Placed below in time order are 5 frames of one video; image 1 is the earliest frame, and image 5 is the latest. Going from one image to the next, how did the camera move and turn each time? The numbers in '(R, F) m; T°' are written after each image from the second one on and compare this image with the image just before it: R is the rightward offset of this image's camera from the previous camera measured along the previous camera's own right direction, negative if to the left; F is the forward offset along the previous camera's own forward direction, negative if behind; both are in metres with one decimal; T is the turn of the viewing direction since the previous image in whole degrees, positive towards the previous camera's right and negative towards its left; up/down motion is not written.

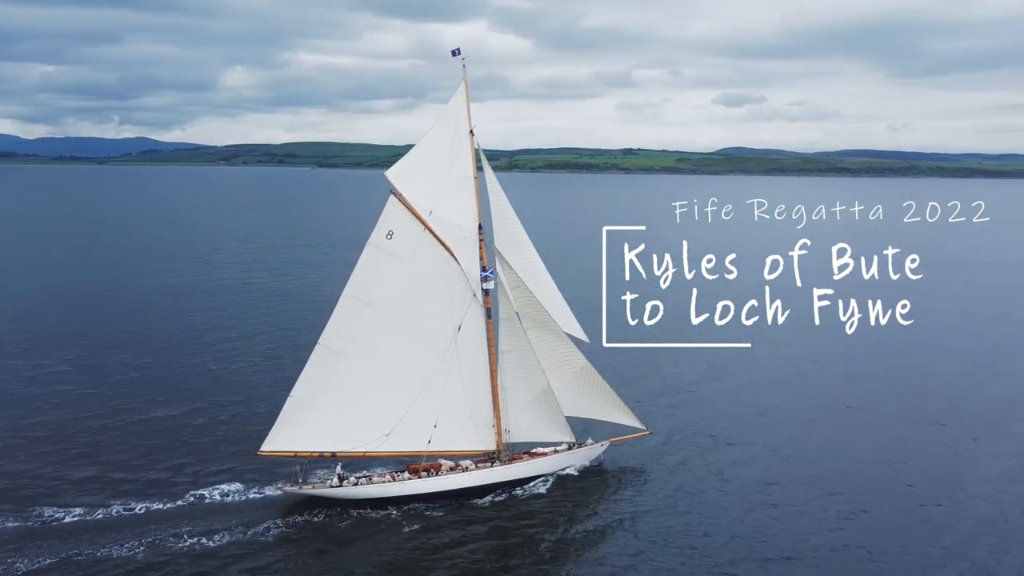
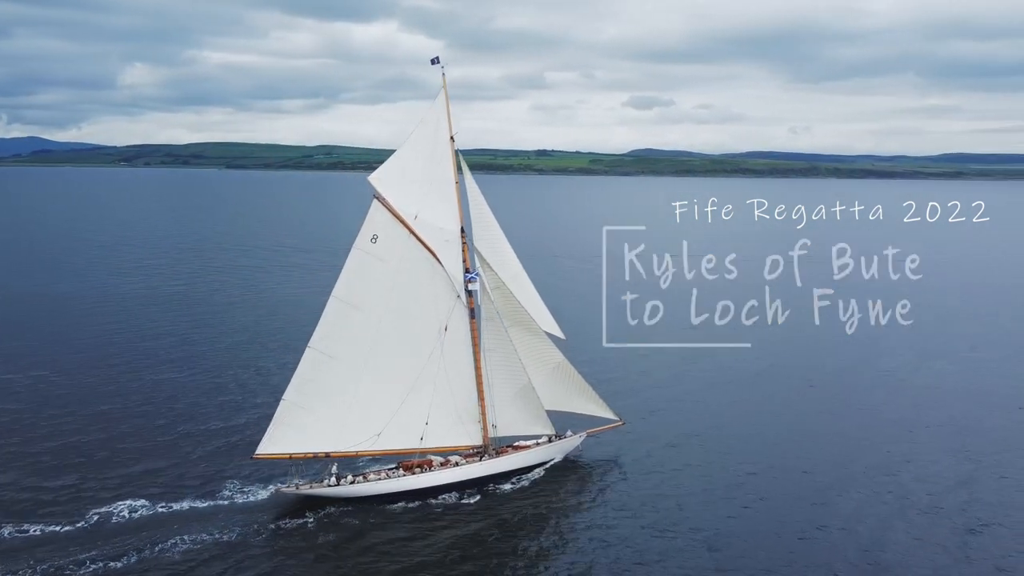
(-3.6, -1.5) m; +6°
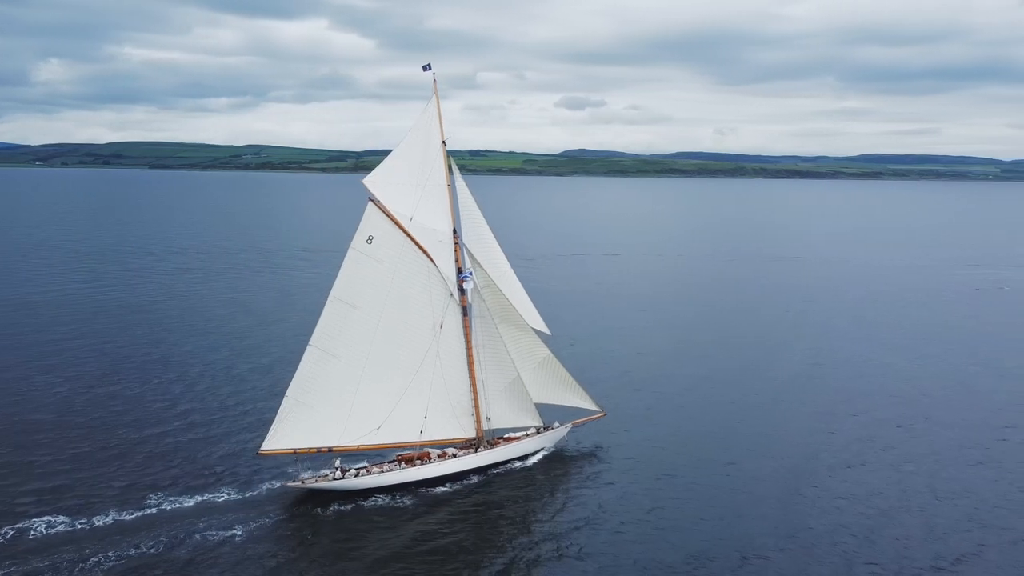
(-3.1, -1.8) m; +5°
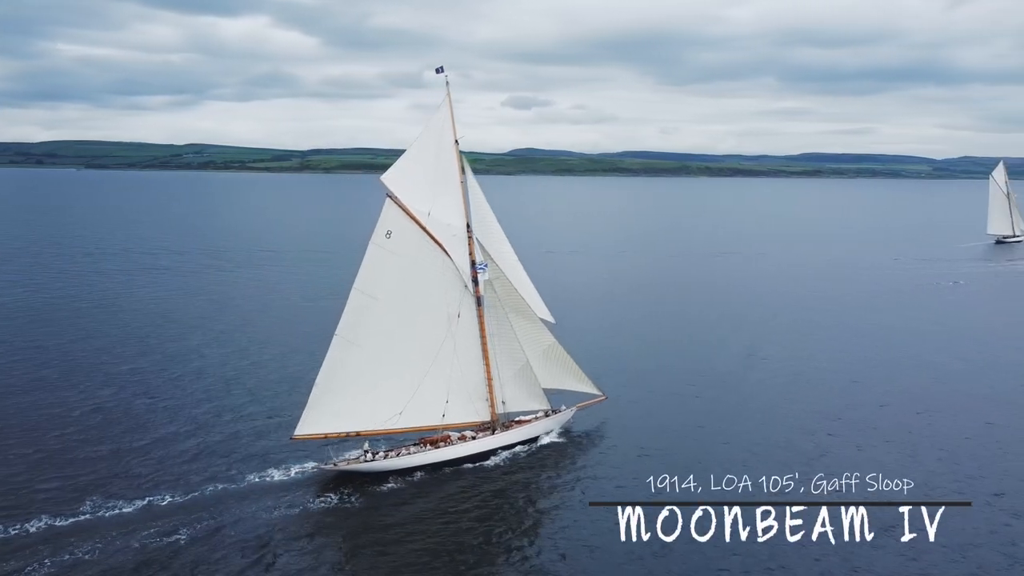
(-3.7, -2.5) m; +4°
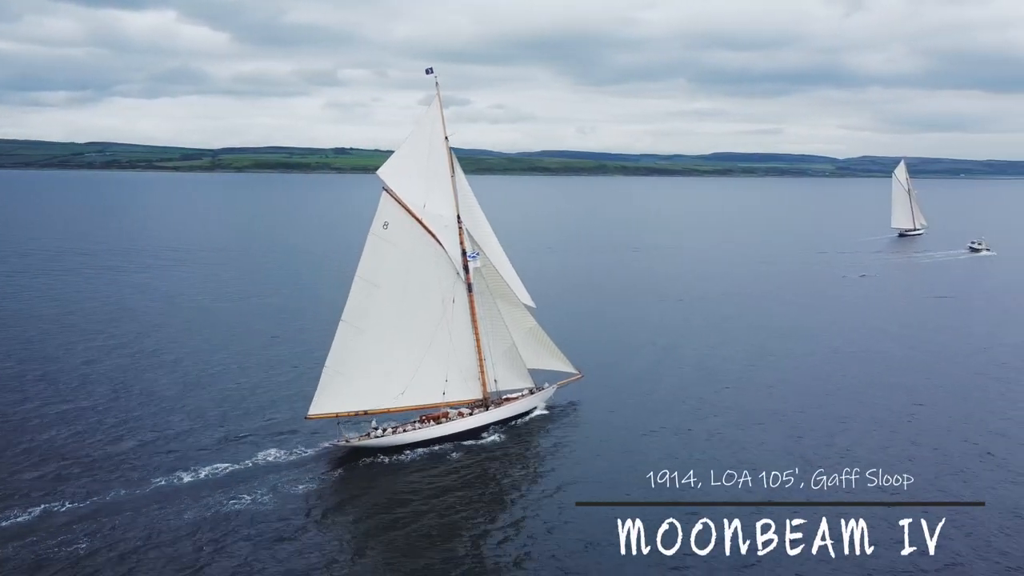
(-4.3, -3.5) m; +6°
